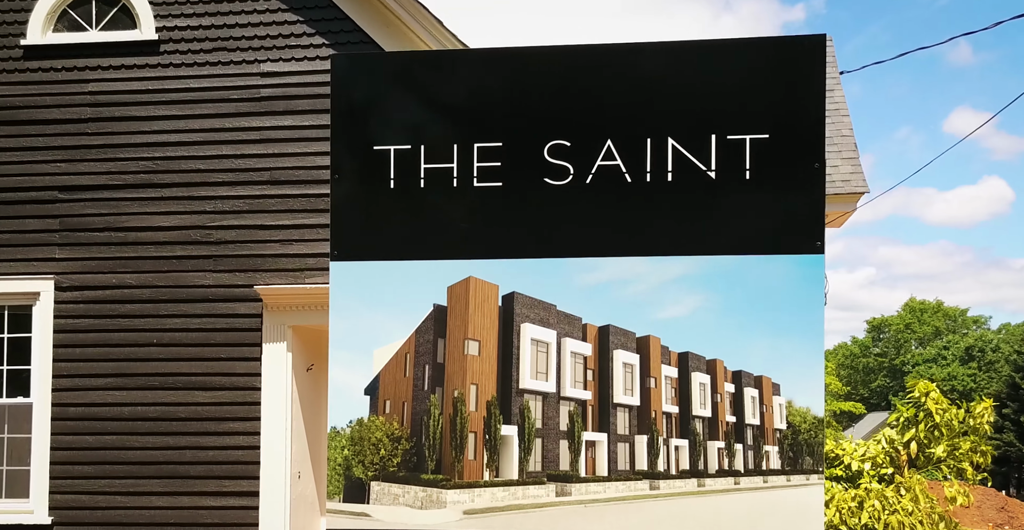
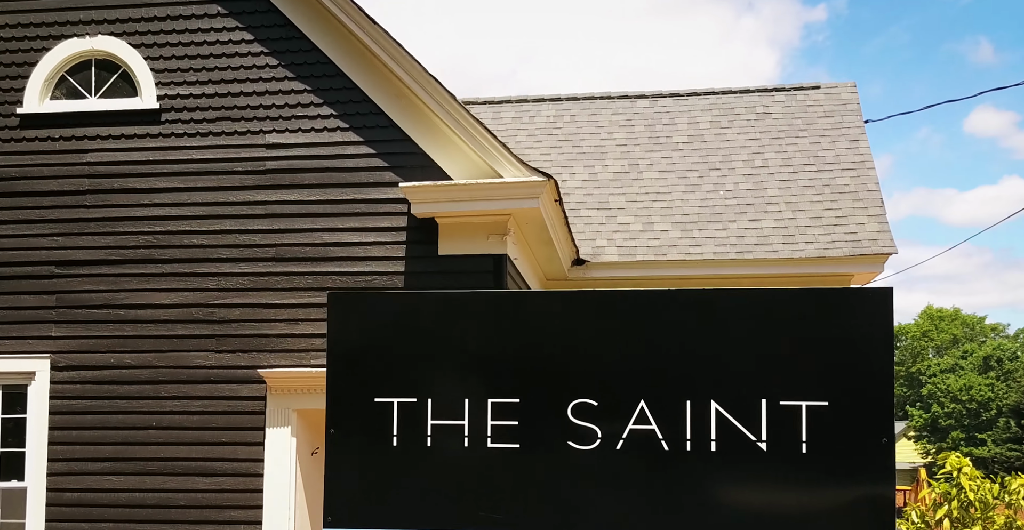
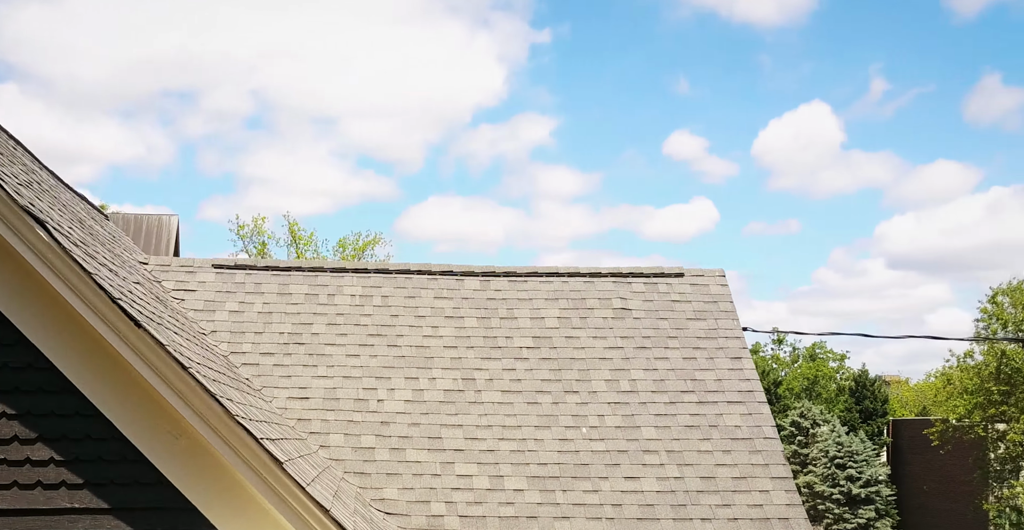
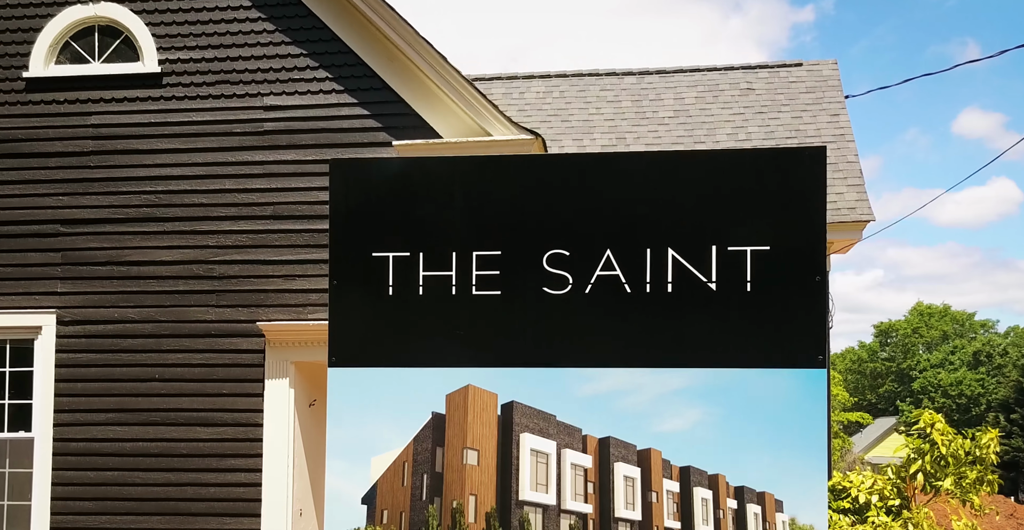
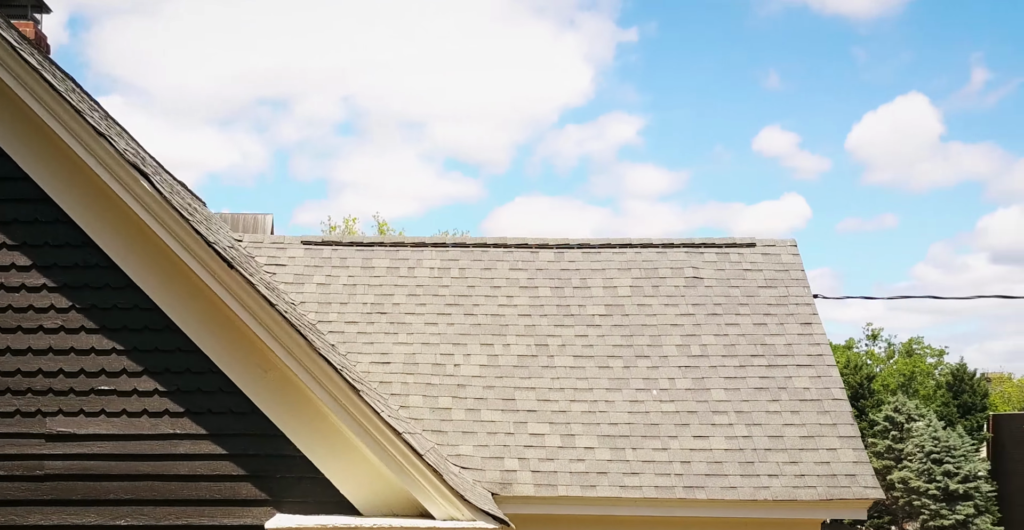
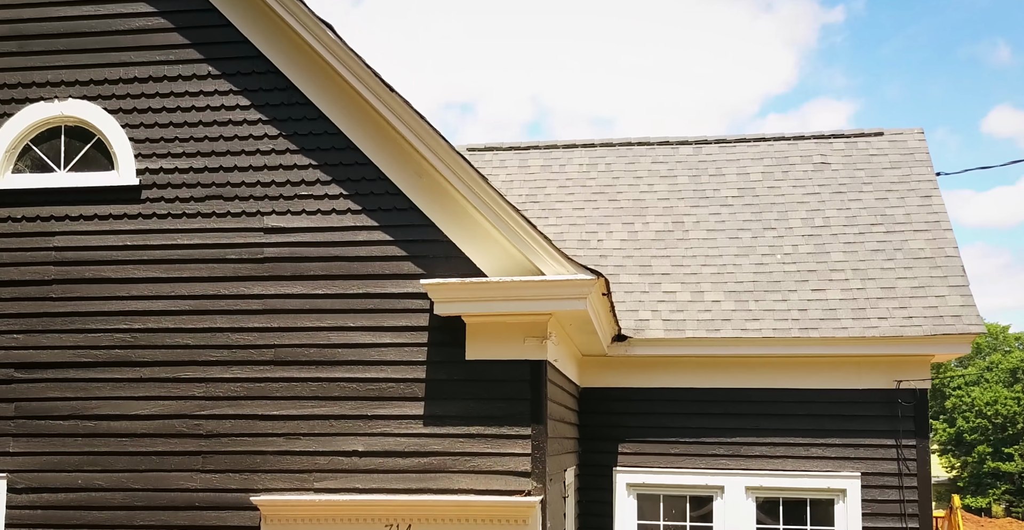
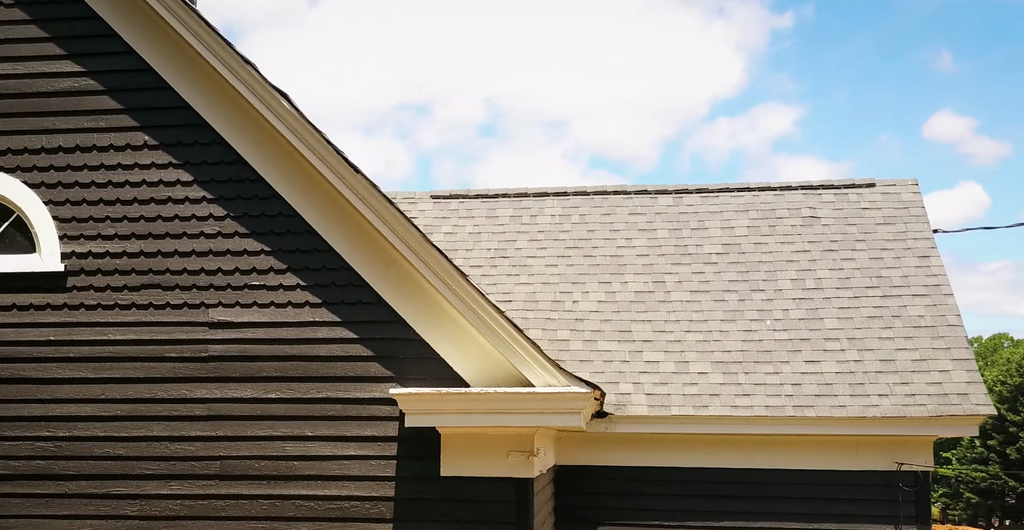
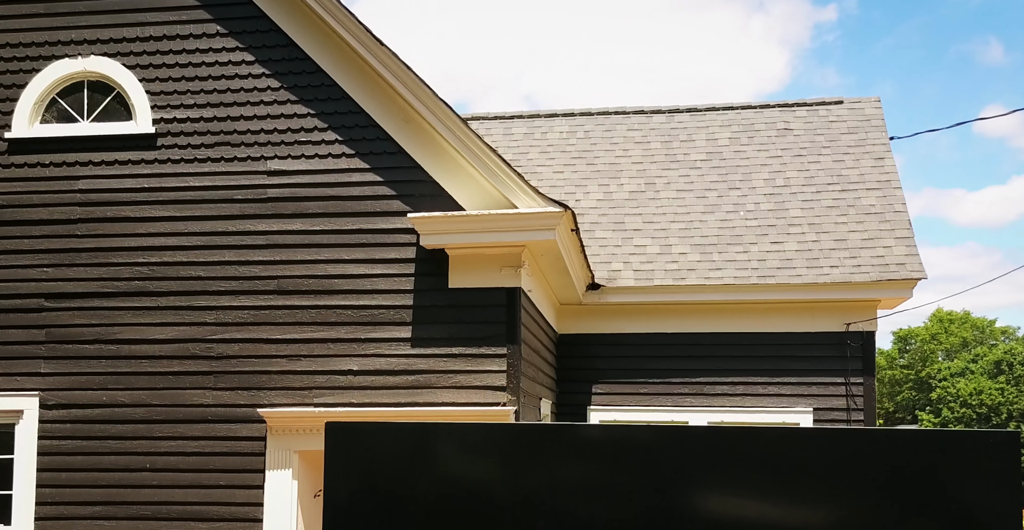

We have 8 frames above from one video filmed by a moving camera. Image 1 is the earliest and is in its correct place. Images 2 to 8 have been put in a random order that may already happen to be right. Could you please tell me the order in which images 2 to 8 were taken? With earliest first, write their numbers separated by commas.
4, 2, 8, 6, 7, 5, 3
